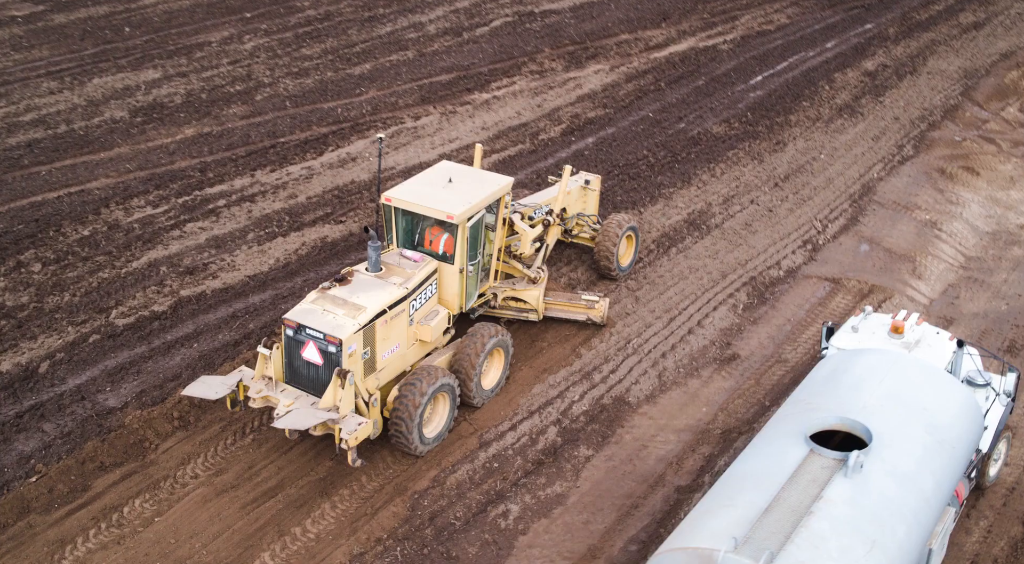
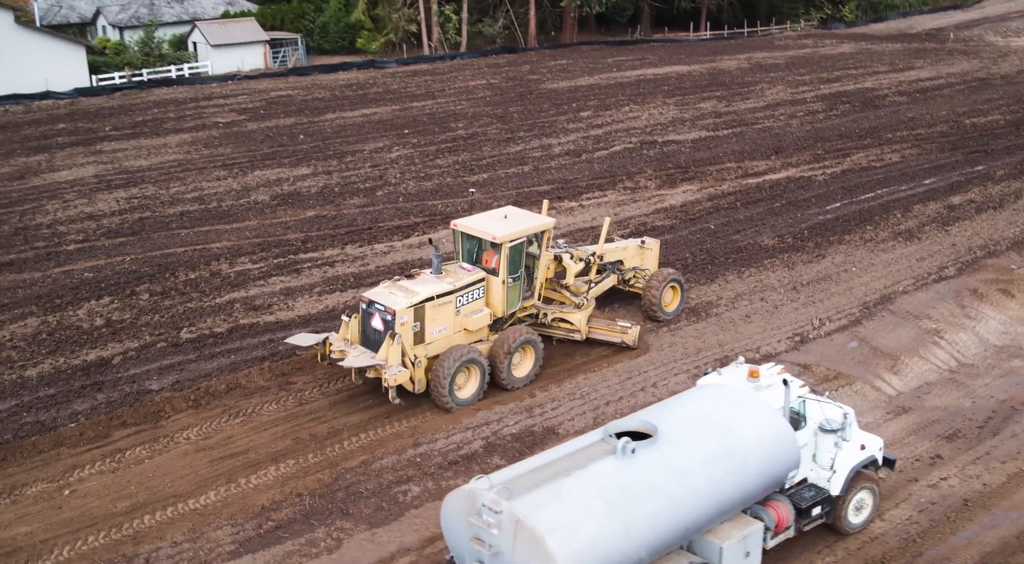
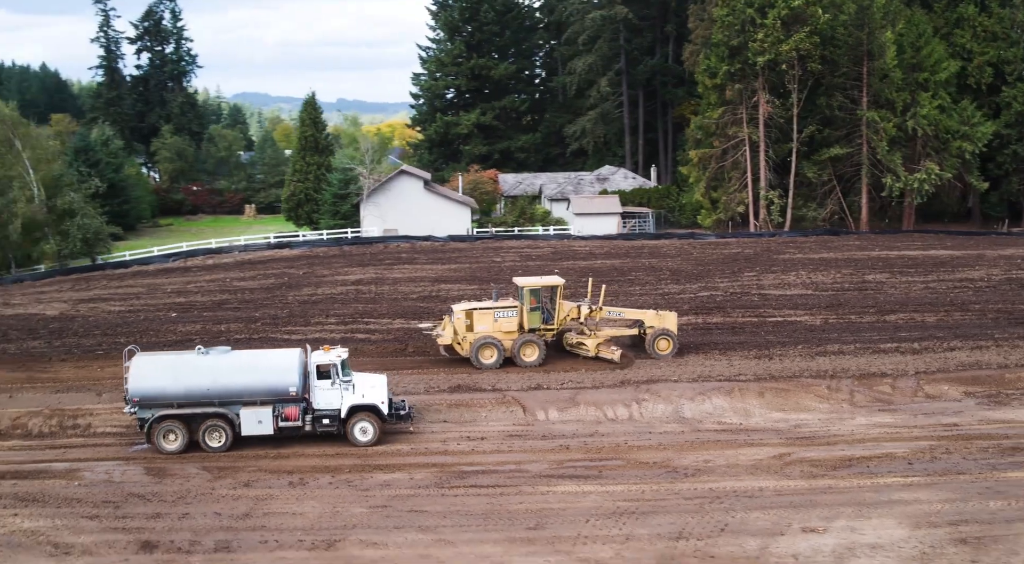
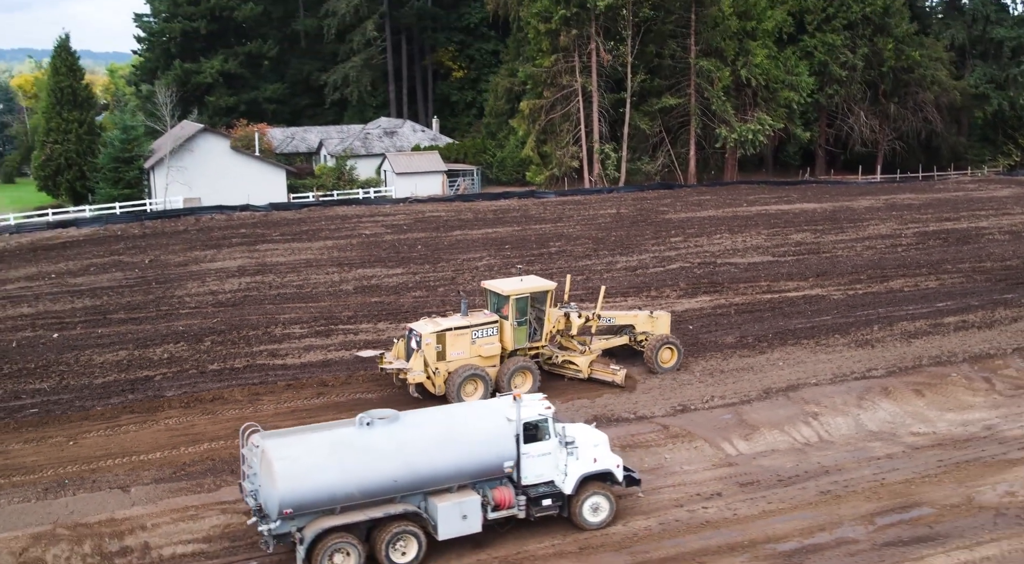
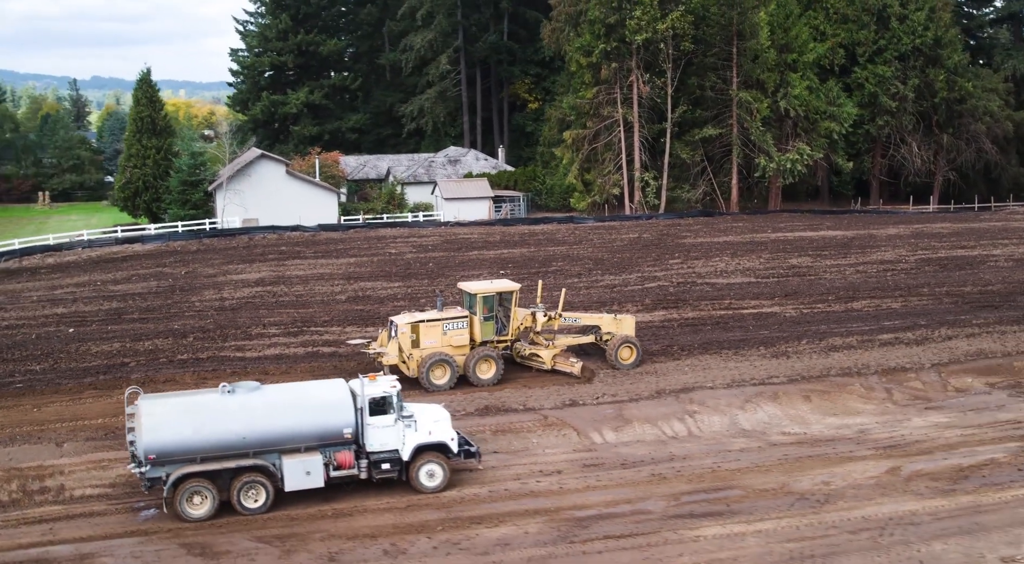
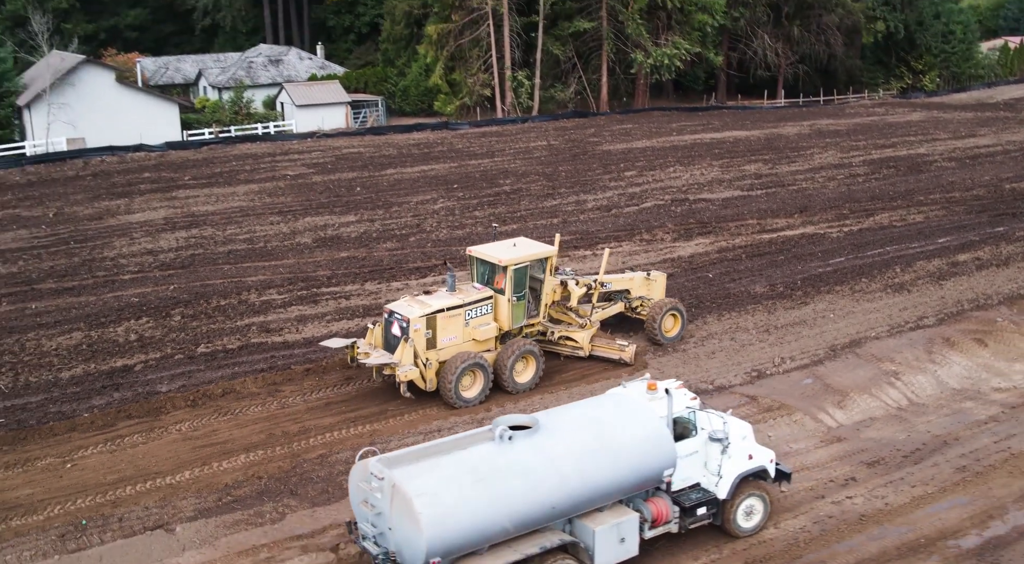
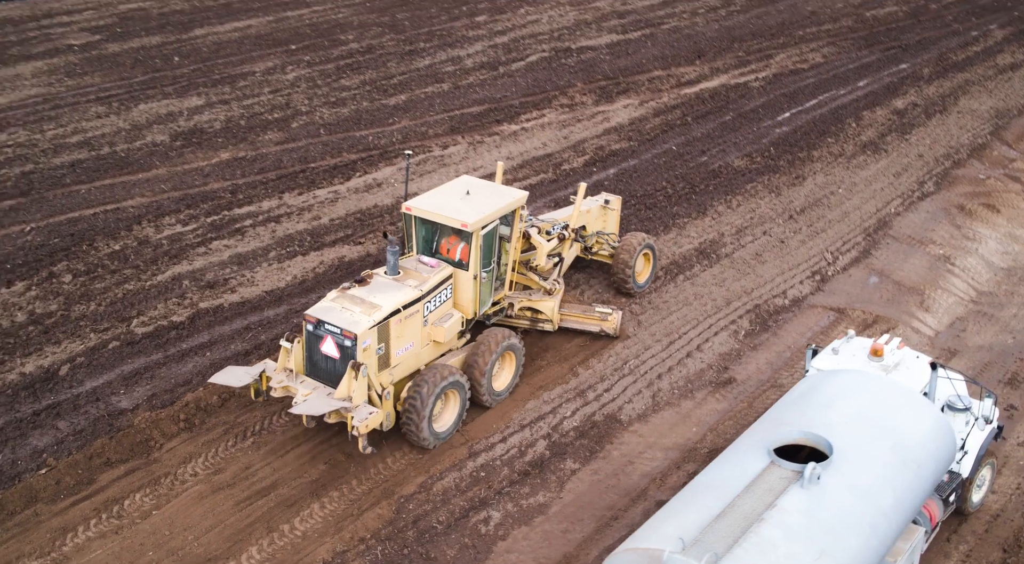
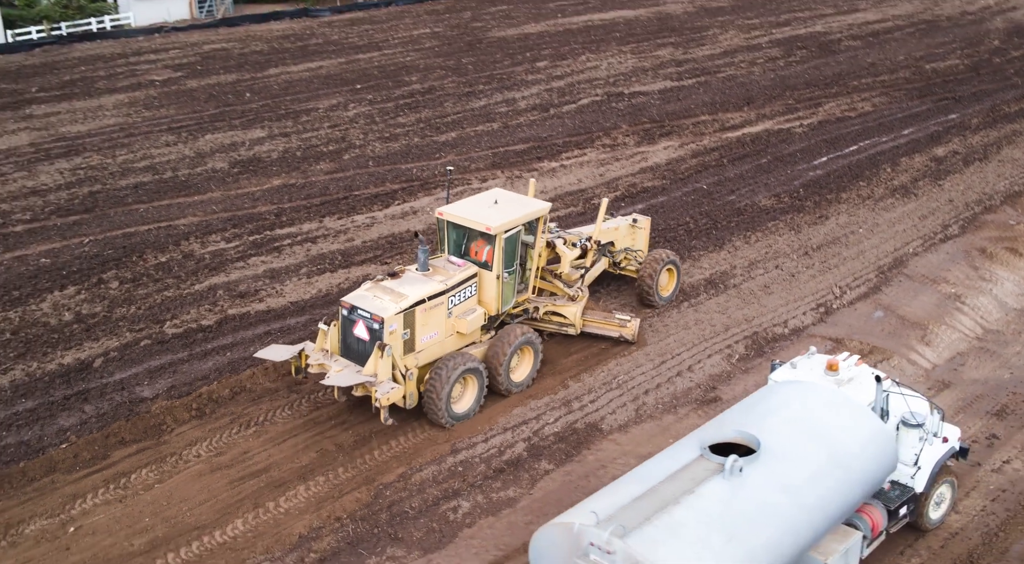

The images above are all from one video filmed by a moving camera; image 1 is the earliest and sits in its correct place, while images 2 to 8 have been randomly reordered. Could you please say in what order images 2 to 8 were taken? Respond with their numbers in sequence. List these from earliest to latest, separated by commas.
7, 8, 2, 6, 4, 5, 3
